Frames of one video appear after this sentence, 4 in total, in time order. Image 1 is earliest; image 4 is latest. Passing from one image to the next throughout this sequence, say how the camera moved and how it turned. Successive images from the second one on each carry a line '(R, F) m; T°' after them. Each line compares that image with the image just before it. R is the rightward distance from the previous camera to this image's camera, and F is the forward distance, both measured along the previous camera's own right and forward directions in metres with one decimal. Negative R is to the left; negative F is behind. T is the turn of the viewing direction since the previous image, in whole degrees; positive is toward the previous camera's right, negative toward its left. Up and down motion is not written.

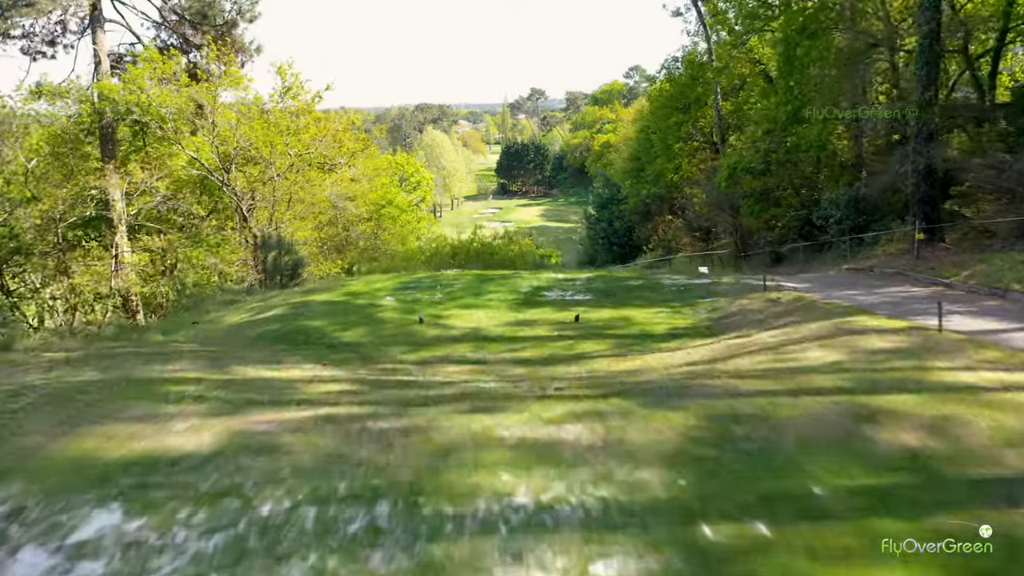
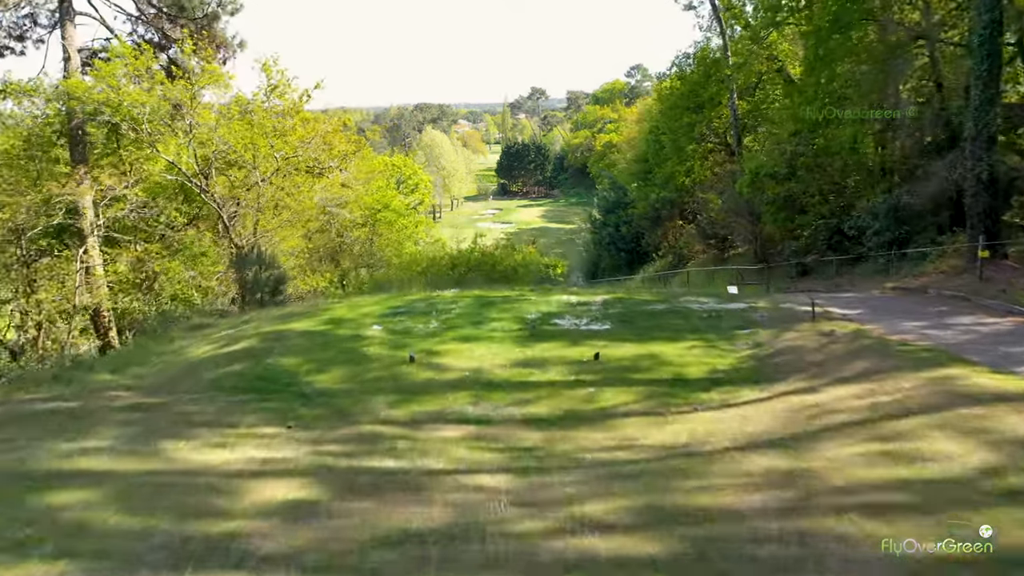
(-0.1, +1.7) m; 0°
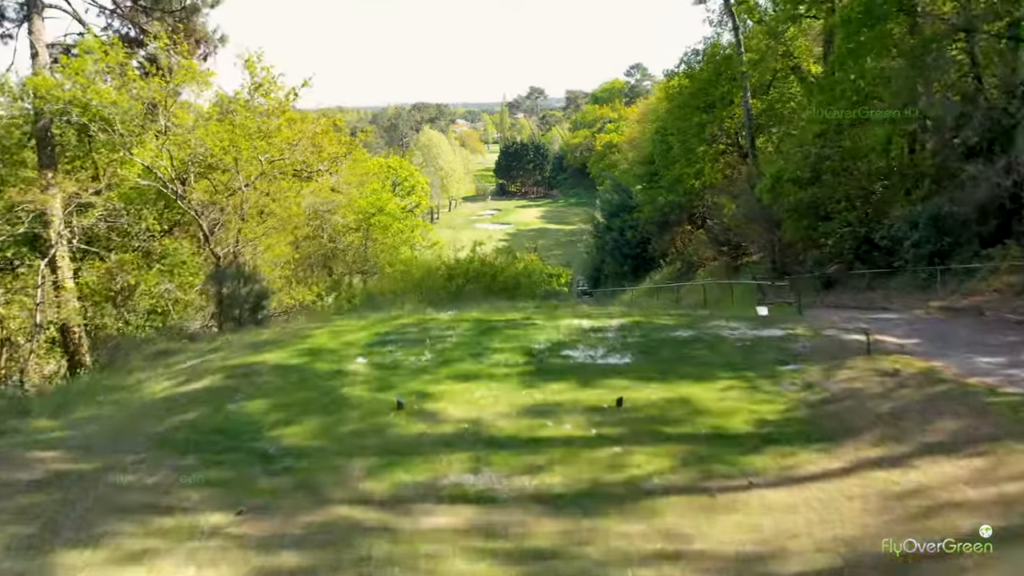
(-0.1, +1.4) m; 0°
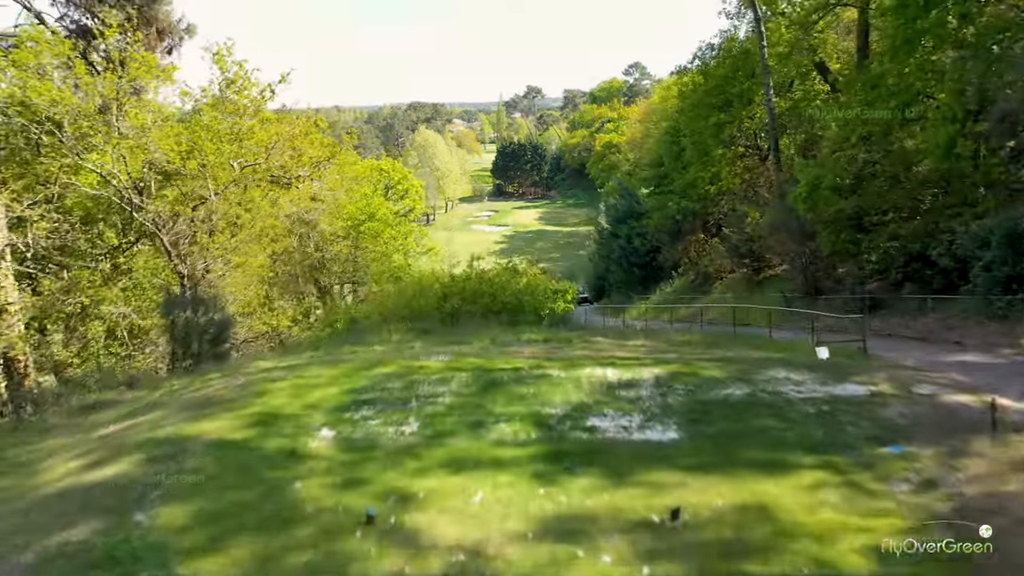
(-0.1, +2.2) m; 0°
